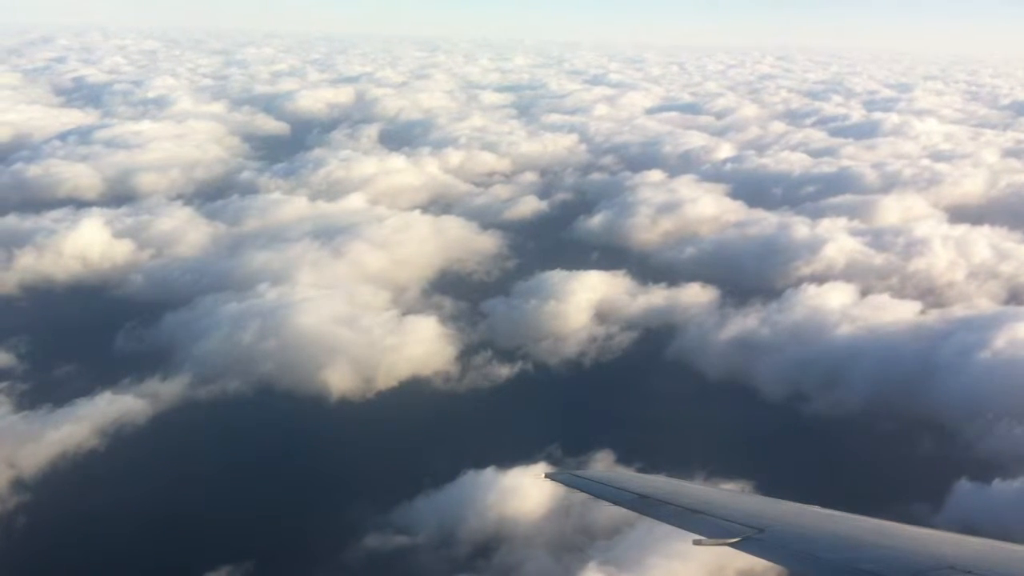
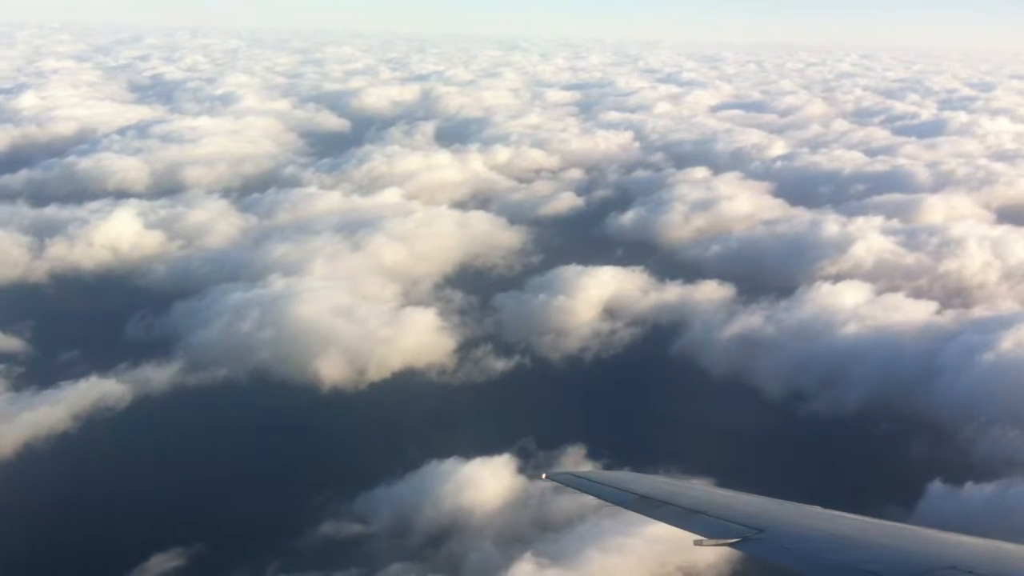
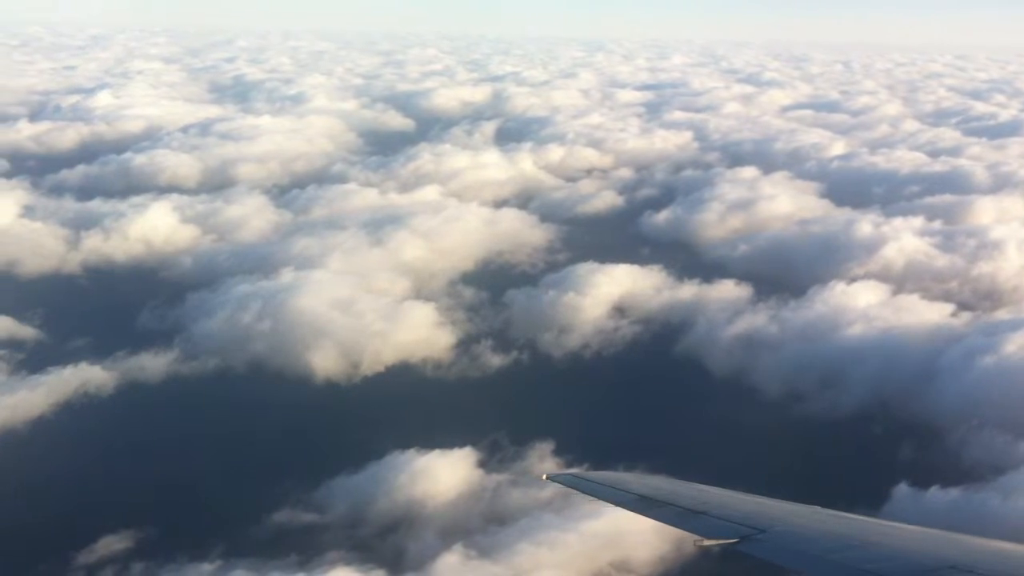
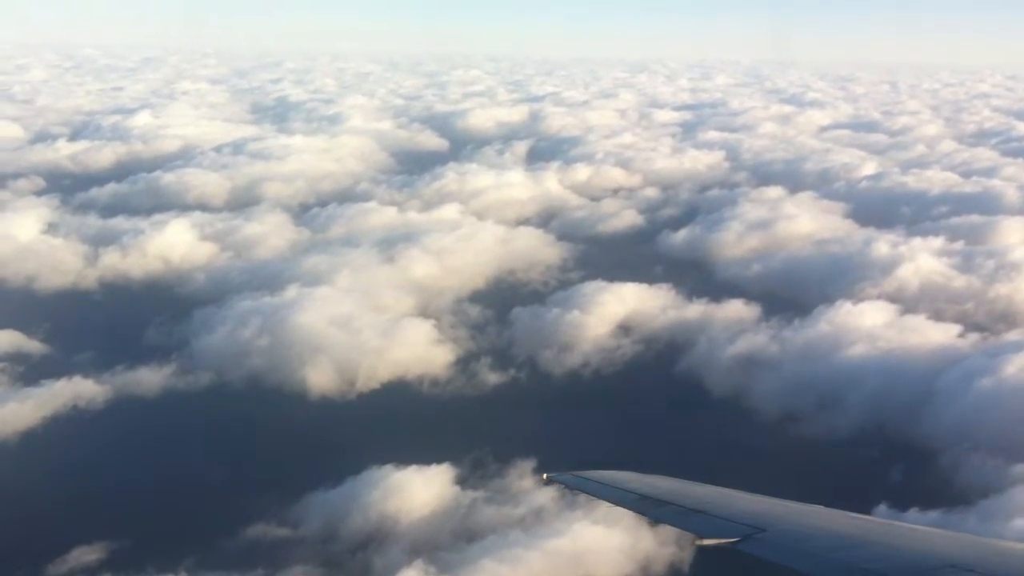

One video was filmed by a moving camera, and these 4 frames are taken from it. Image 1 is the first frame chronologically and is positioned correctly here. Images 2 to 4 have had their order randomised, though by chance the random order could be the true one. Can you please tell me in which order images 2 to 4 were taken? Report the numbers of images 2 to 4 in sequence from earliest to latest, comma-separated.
2, 3, 4
